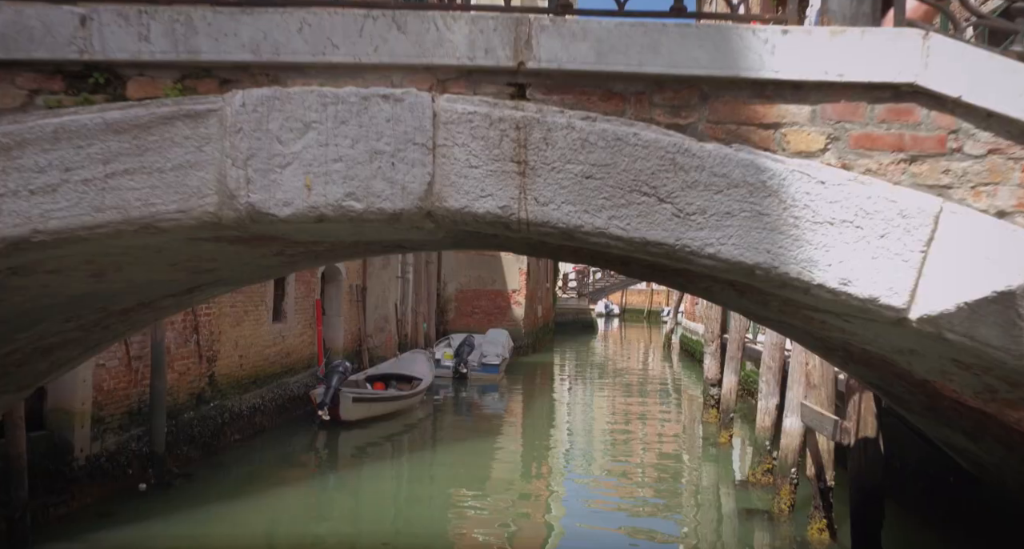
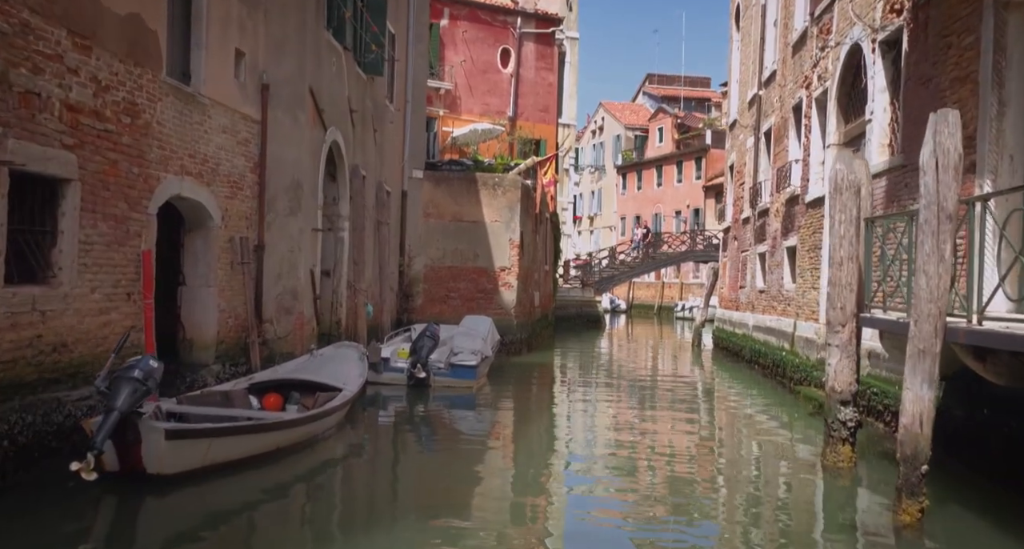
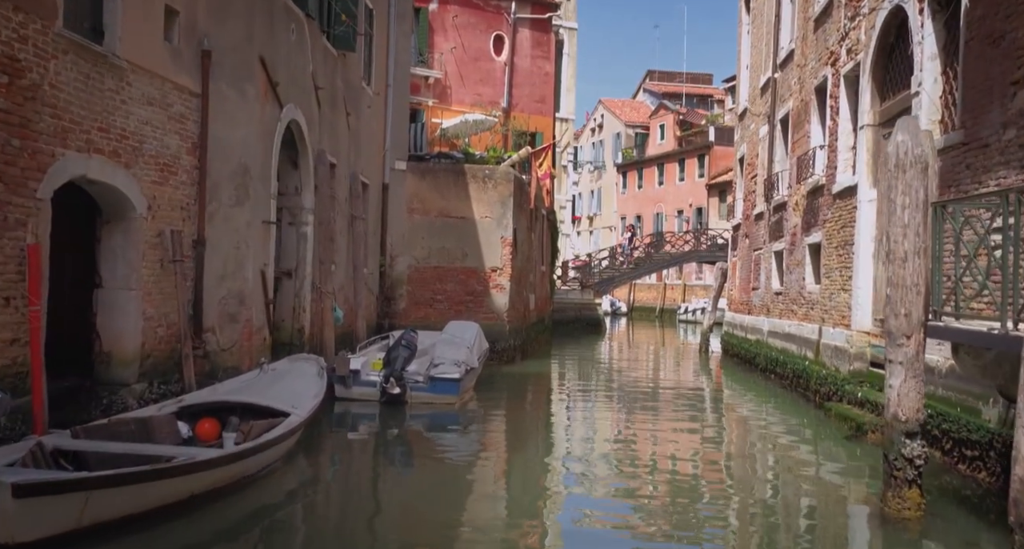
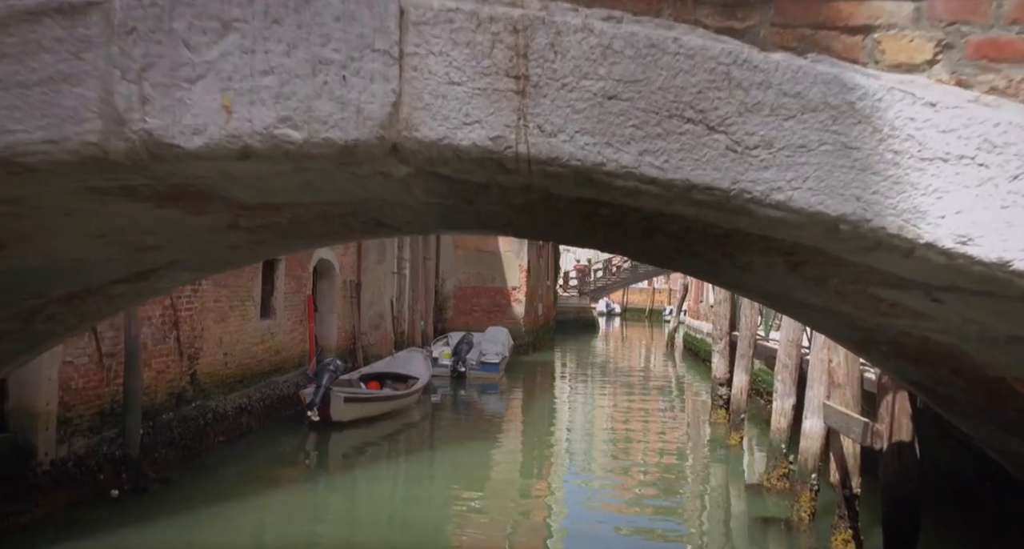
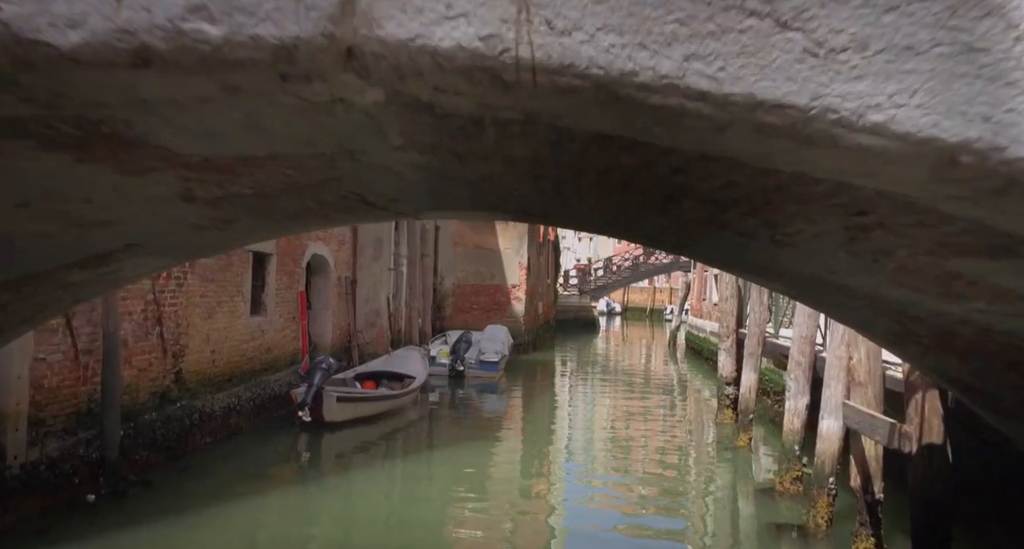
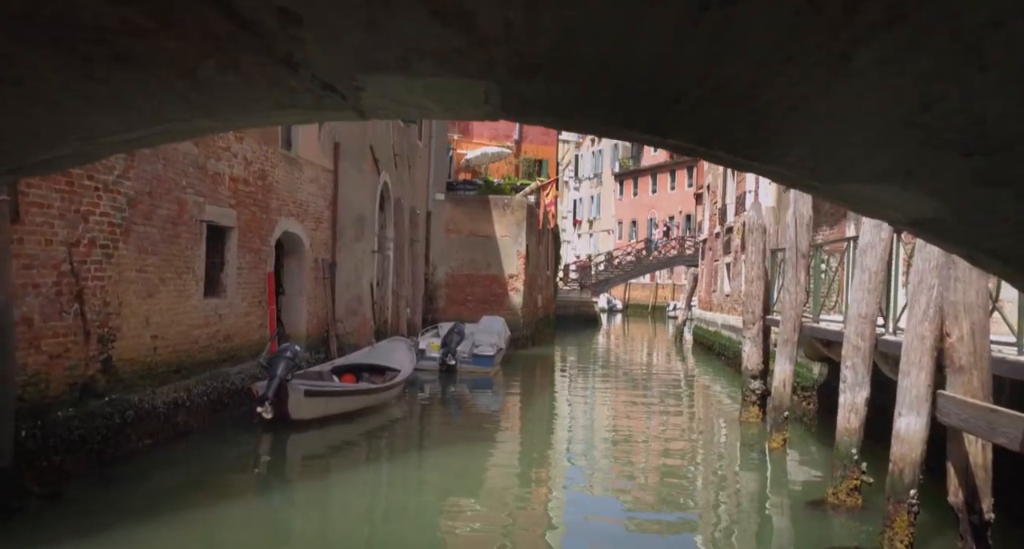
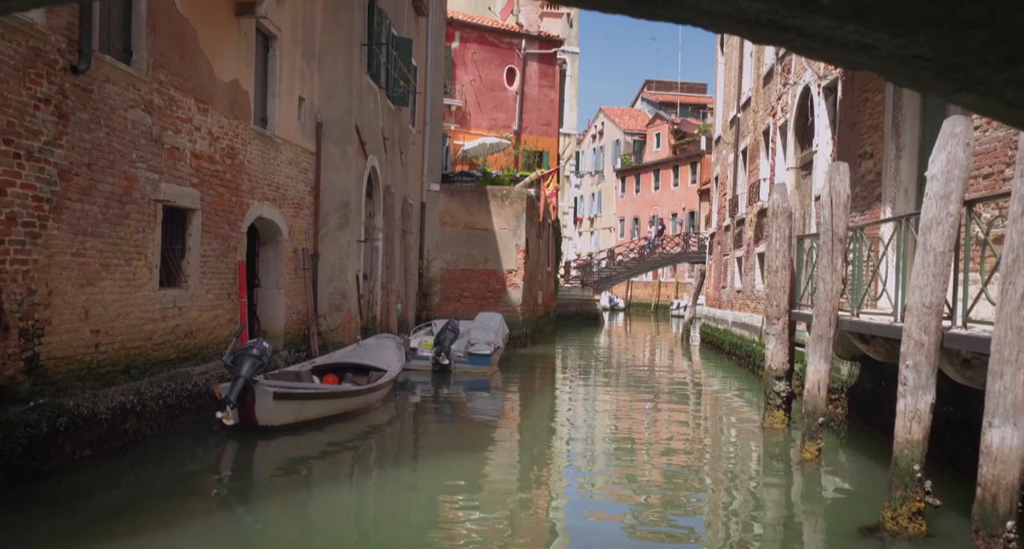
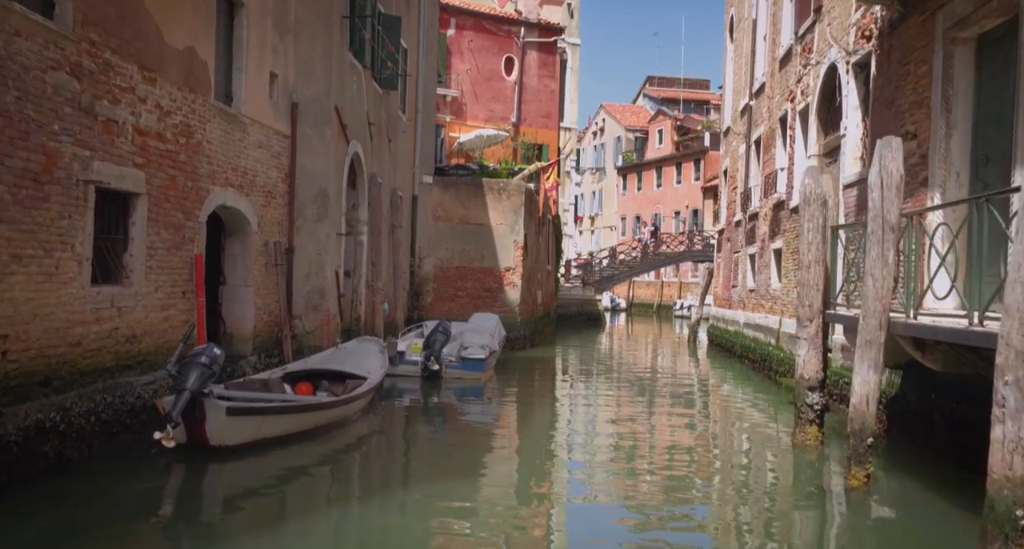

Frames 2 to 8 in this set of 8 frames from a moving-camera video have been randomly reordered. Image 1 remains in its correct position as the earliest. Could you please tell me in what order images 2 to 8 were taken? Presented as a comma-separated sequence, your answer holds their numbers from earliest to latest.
4, 5, 6, 7, 8, 2, 3
